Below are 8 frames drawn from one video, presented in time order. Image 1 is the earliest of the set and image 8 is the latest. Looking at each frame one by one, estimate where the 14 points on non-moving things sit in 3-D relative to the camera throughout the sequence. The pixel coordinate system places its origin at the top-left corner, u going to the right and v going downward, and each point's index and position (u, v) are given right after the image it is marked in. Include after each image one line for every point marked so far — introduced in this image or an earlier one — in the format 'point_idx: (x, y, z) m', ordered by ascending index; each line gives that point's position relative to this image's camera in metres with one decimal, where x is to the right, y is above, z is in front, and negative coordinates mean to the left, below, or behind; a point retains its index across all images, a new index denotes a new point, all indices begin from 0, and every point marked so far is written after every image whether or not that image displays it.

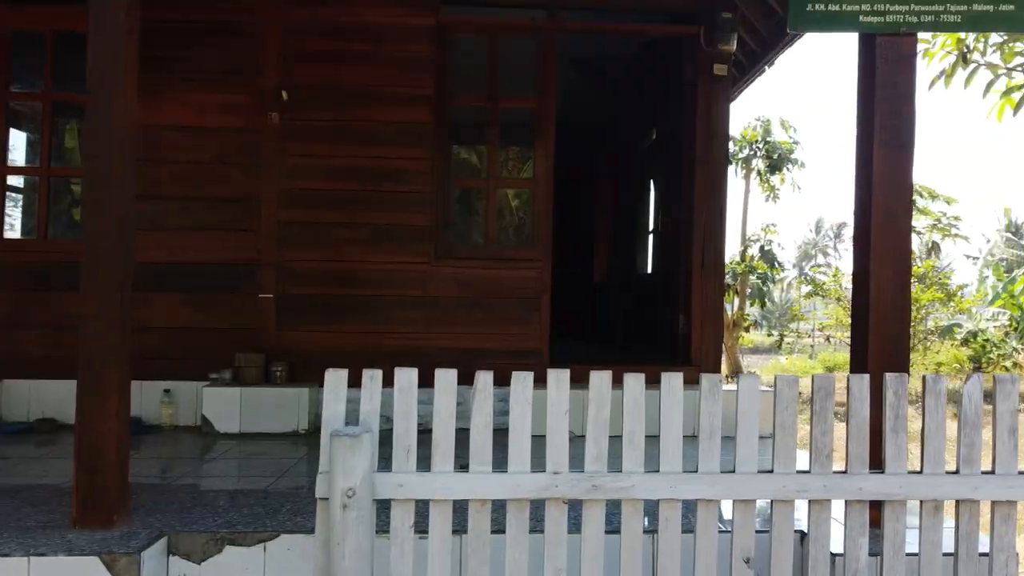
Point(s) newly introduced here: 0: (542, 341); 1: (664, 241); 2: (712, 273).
0: (+0.1, -0.3, +4.2) m
1: (+1.0, +0.3, +5.2) m
2: (+1.0, +0.1, +4.3) m
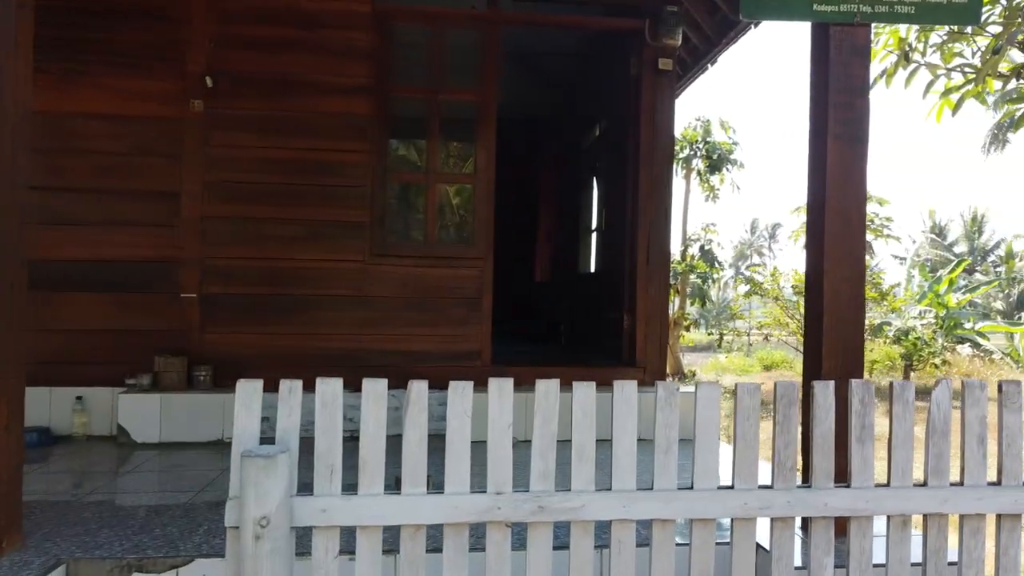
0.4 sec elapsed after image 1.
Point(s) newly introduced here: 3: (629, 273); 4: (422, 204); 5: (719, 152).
0: (-0.1, -0.3, +4.0) m
1: (+0.6, +0.3, +5.0) m
2: (+0.7, +0.1, +4.2) m
3: (+0.6, +0.1, +4.2) m
4: (-0.4, +0.4, +4.0) m
5: (+2.8, +1.8, +11.1) m
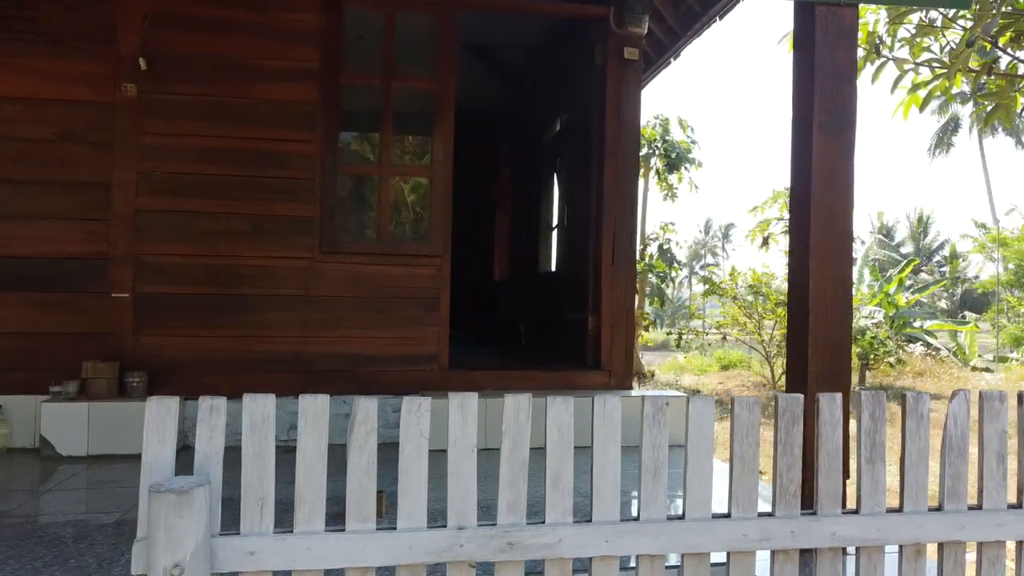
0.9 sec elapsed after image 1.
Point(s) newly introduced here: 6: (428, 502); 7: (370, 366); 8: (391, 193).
0: (-0.3, -0.3, +3.8) m
1: (+0.3, +0.3, +4.9) m
2: (+0.5, +0.1, +4.0) m
3: (+0.4, +0.1, +4.1) m
4: (-0.6, +0.4, +3.8) m
5: (+2.2, +1.8, +11.0) m
6: (-0.3, -0.7, +2.7) m
7: (-0.6, -0.4, +3.8) m
8: (-0.6, +0.4, +3.8) m
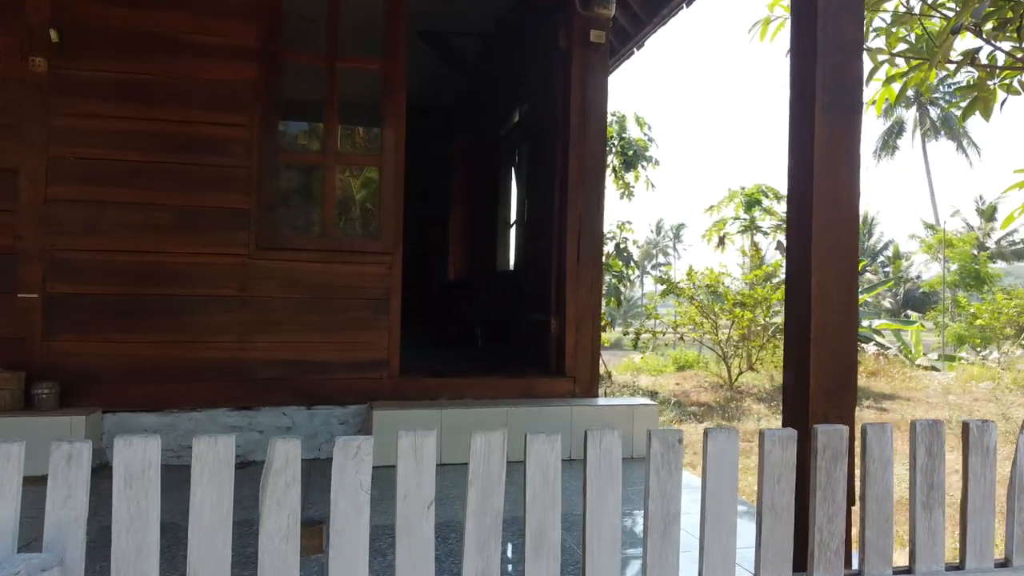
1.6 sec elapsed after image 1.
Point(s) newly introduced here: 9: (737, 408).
0: (-0.5, -0.3, +3.5) m
1: (+0.1, +0.3, +4.6) m
2: (+0.3, +0.1, +3.7) m
3: (+0.2, +0.1, +3.8) m
4: (-0.8, +0.4, +3.4) m
5: (+1.6, +1.8, +10.8) m
6: (-0.4, -0.7, +2.3) m
7: (-0.8, -0.4, +3.4) m
8: (-0.7, +0.4, +3.4) m
9: (+2.6, -1.4, +9.4) m
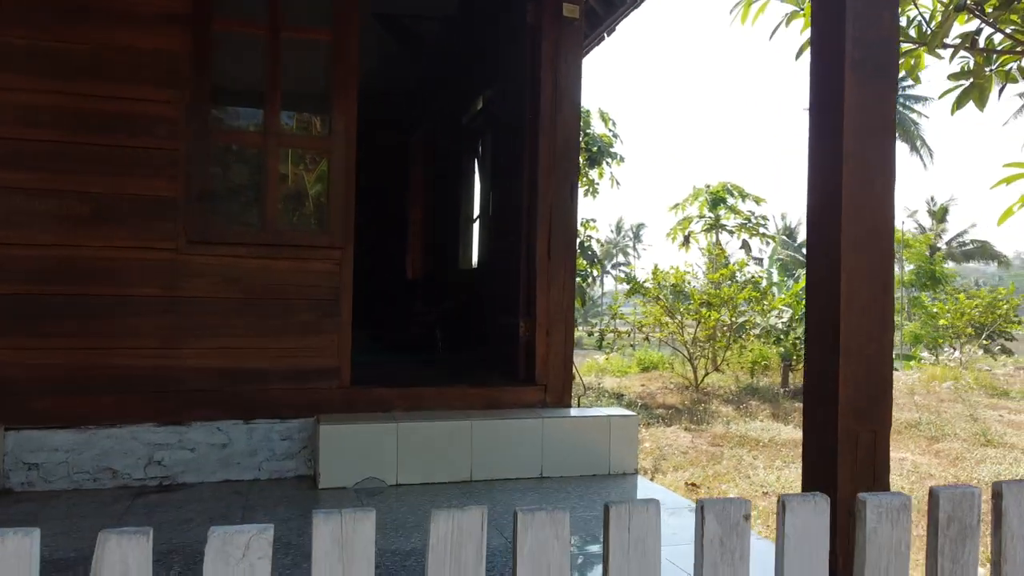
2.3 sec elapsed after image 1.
0: (-0.7, -0.3, +3.1) m
1: (-0.1, +0.3, +4.2) m
2: (+0.2, +0.1, +3.4) m
3: (+0.1, +0.1, +3.5) m
4: (-0.9, +0.4, +3.0) m
5: (+1.1, +1.9, +10.5) m
6: (-0.5, -0.7, +2.0) m
7: (-1.0, -0.4, +3.0) m
8: (-0.9, +0.4, +3.1) m
9: (+2.1, -1.4, +9.1) m
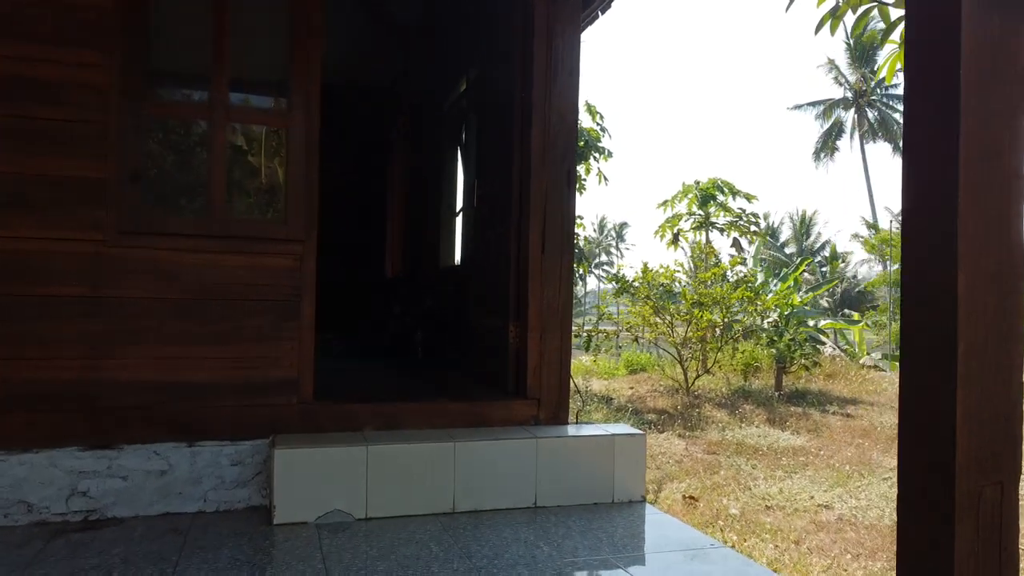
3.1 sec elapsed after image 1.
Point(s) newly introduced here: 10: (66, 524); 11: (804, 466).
0: (-0.7, -0.3, +2.7) m
1: (-0.2, +0.3, +3.8) m
2: (+0.2, +0.1, +3.0) m
3: (0.0, +0.1, +3.0) m
4: (-1.0, +0.4, +2.6) m
5: (+0.9, +1.9, +10.1) m
6: (-0.5, -0.7, +1.6) m
7: (-1.0, -0.4, +2.6) m
8: (-0.9, +0.4, +2.6) m
9: (+2.0, -1.4, +8.8) m
10: (-1.3, -0.7, +2.4) m
11: (+2.3, -1.4, +6.6) m
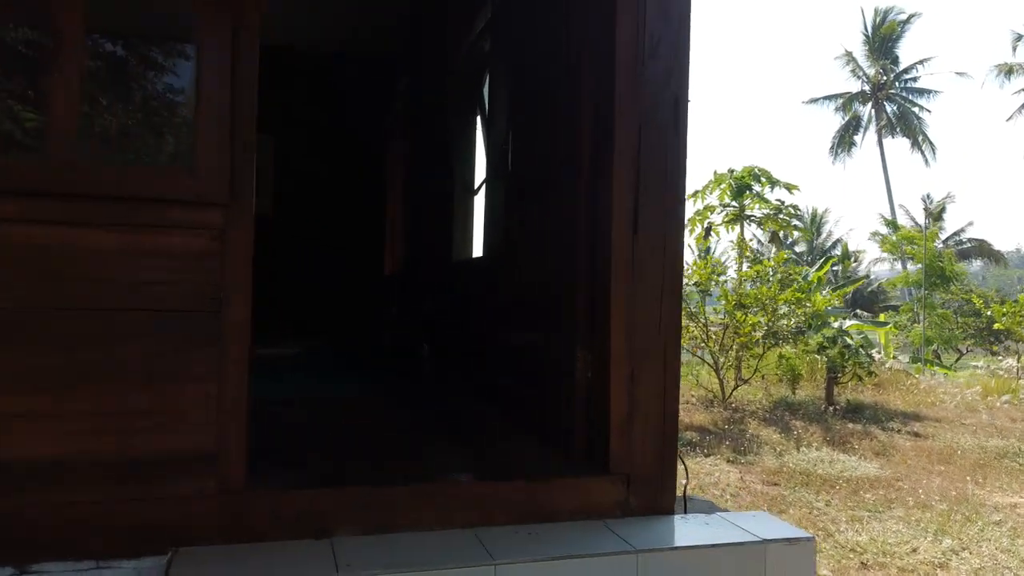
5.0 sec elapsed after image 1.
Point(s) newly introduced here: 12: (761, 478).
0: (-0.5, -0.3, +1.6) m
1: (0.0, +0.3, +2.7) m
2: (+0.3, +0.1, +1.8) m
3: (+0.2, +0.1, +1.9) m
4: (-0.8, +0.4, +1.5) m
5: (+1.1, +1.9, +9.0) m
6: (-0.3, -0.7, +0.4) m
7: (-0.8, -0.4, +1.5) m
8: (-0.7, +0.4, +1.5) m
9: (+2.2, -1.4, +7.6) m
10: (-1.2, -0.7, +1.3) m
11: (+2.5, -1.4, +5.4) m
12: (+1.8, -1.4, +6.1) m
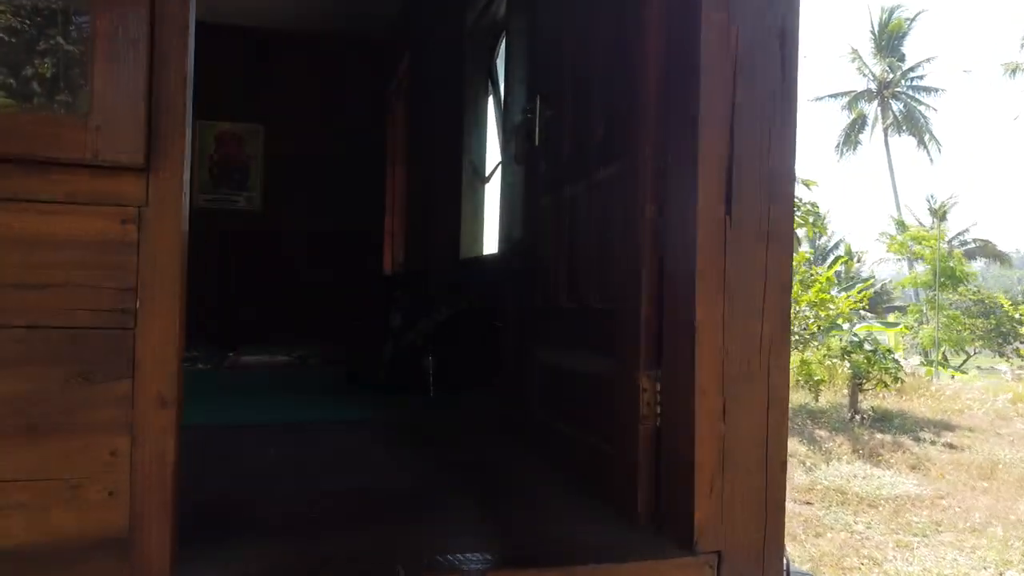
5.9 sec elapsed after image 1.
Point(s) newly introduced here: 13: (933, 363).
0: (-0.5, -0.3, +1.1) m
1: (+0.1, +0.3, +2.2) m
2: (+0.4, +0.1, +1.3) m
3: (+0.2, +0.1, +1.4) m
4: (-0.7, +0.4, +1.0) m
5: (+1.2, +1.9, +8.5) m
6: (-0.3, -0.7, -0.1) m
7: (-0.8, -0.4, +1.0) m
8: (-0.7, +0.4, +1.0) m
9: (+2.2, -1.4, +7.1) m
10: (-1.1, -0.7, +0.8) m
11: (+2.6, -1.4, +5.0) m
12: (+1.9, -1.4, +5.6) m
13: (+7.5, -1.3, +14.3) m
